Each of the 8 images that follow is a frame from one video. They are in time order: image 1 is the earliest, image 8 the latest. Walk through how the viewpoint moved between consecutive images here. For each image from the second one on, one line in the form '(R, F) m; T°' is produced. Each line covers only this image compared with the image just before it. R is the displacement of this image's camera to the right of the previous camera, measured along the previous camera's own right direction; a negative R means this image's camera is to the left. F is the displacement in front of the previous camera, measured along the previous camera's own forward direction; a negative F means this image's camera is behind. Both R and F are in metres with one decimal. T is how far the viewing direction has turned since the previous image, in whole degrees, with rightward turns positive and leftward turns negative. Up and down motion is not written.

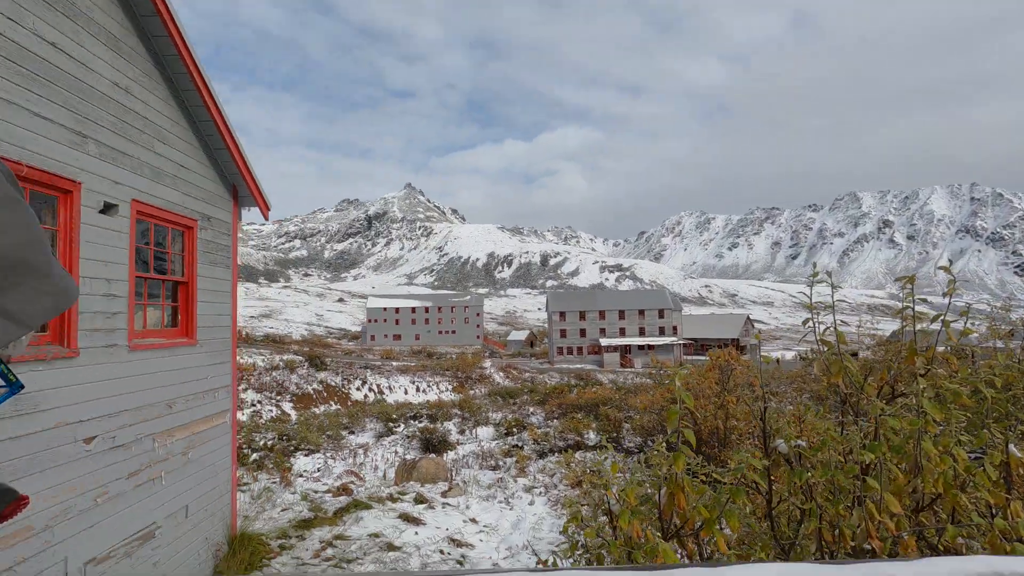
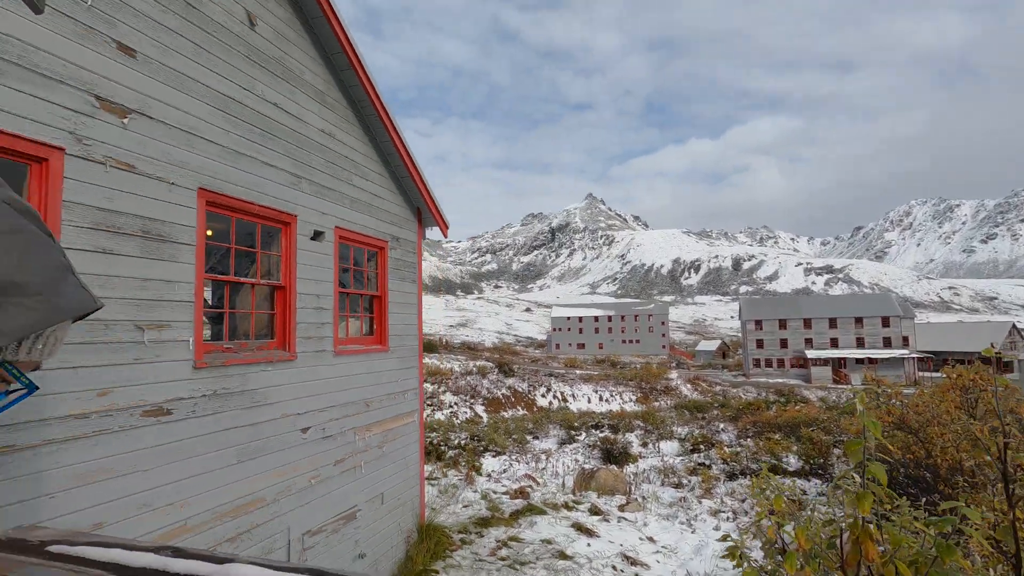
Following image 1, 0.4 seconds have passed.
(+0.2, +0.1) m; -19°
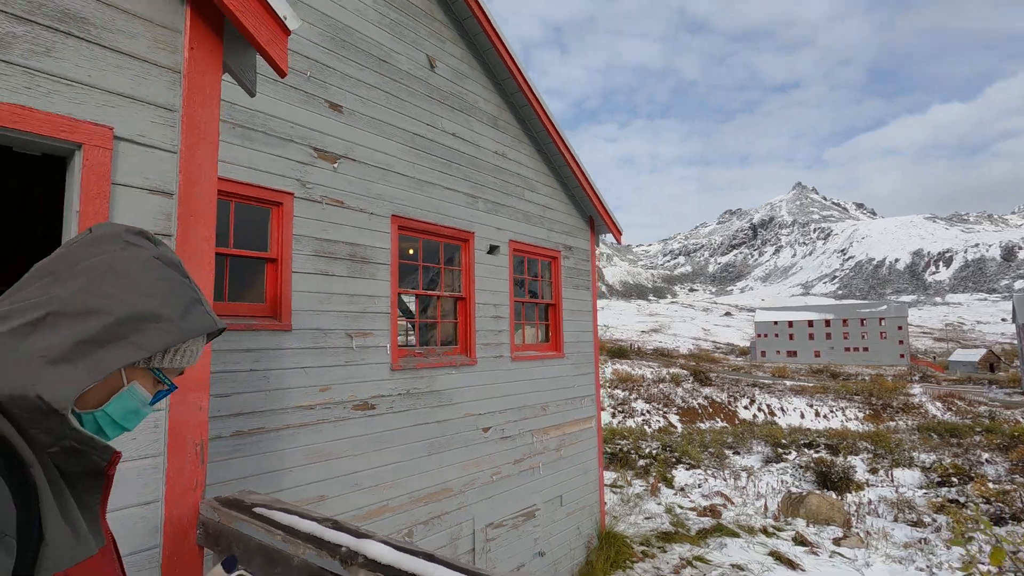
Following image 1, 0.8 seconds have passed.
(+0.2, 0.0) m; -20°
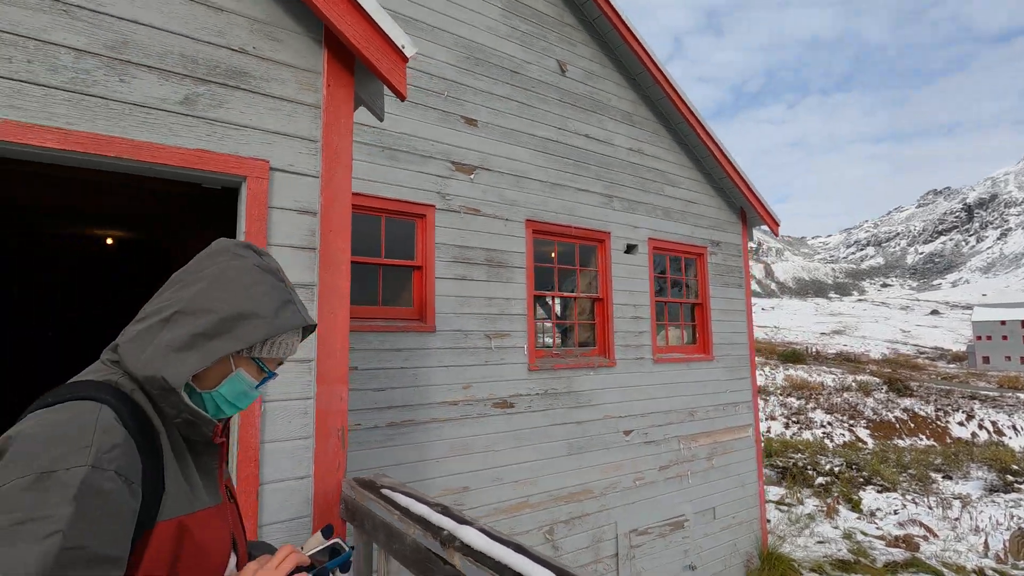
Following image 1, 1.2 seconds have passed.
(+0.2, 0.0) m; -16°
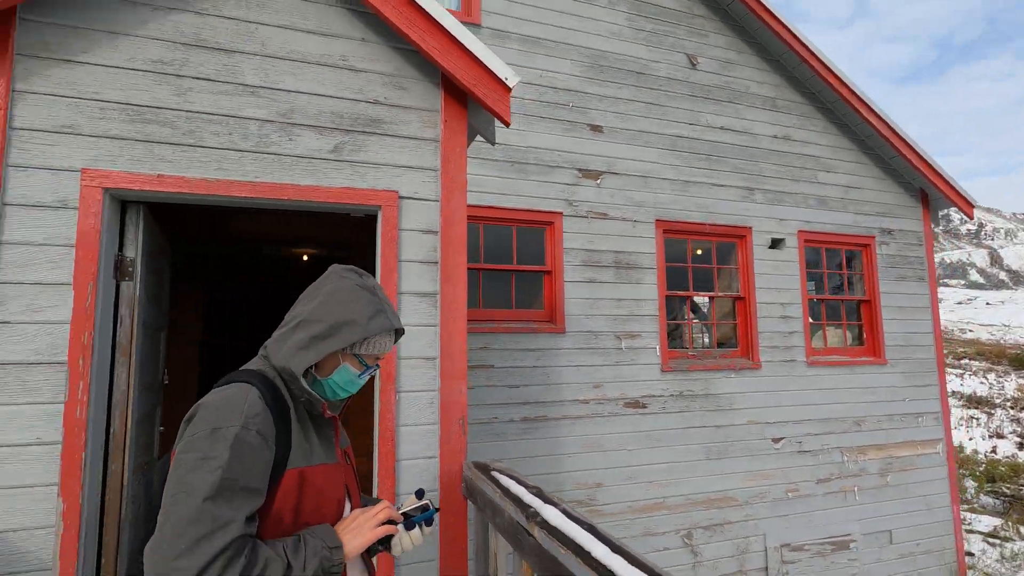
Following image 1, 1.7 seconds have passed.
(+0.2, -0.1) m; -17°
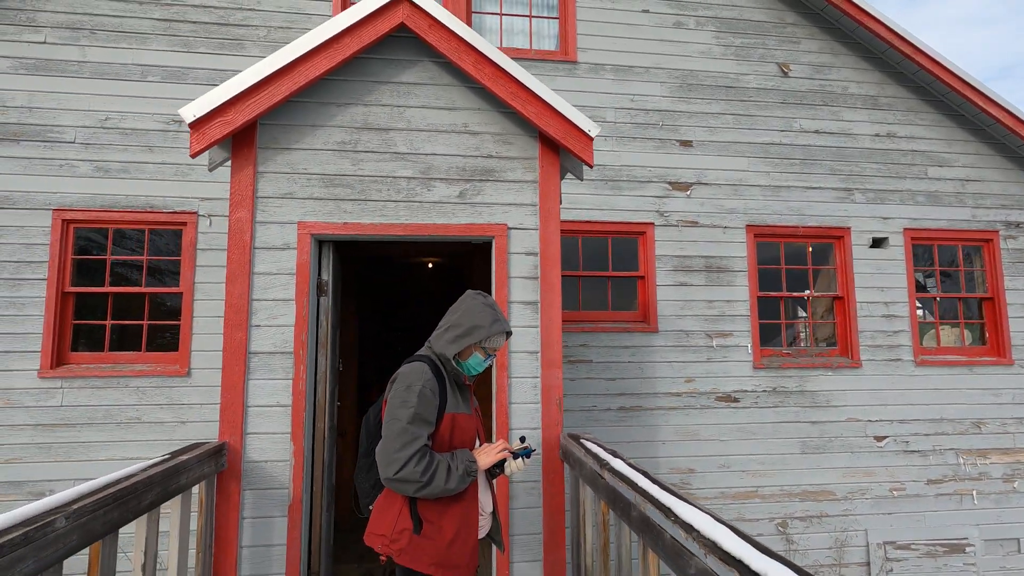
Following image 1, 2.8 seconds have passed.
(+0.1, -0.6) m; -12°
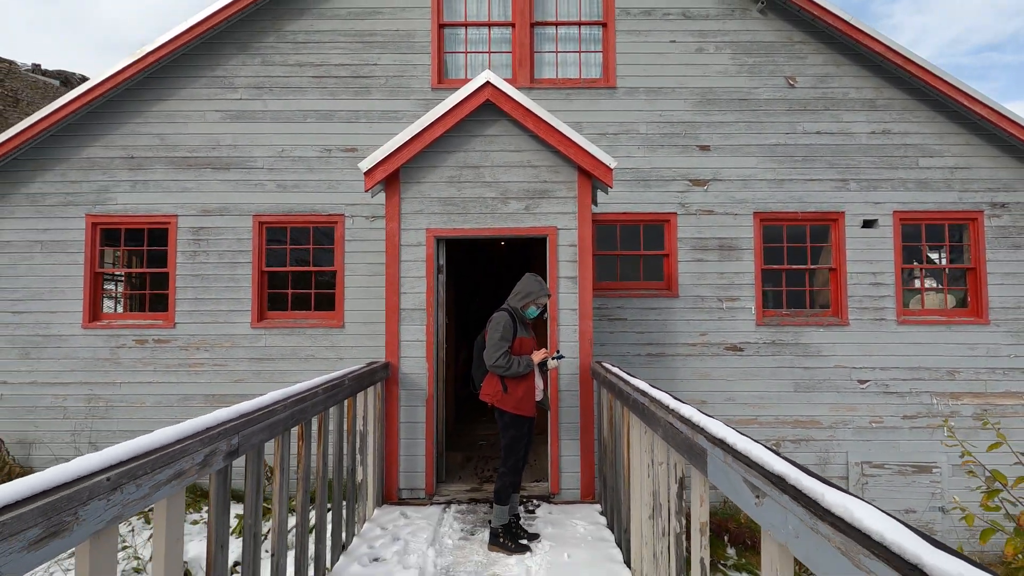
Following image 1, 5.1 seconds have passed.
(+0.2, -1.6) m; -7°
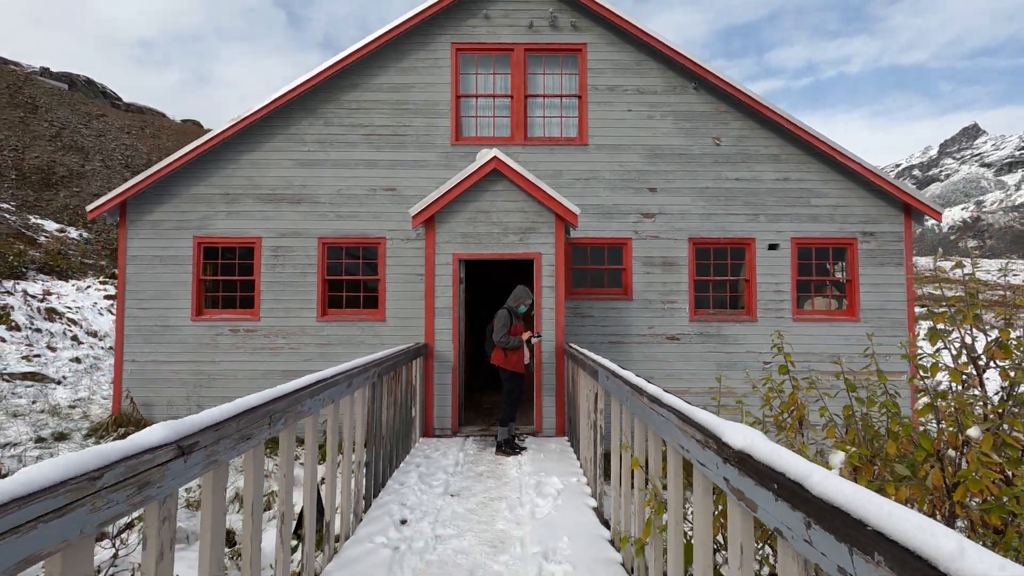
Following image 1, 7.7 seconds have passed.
(0.0, -2.2) m; 0°
